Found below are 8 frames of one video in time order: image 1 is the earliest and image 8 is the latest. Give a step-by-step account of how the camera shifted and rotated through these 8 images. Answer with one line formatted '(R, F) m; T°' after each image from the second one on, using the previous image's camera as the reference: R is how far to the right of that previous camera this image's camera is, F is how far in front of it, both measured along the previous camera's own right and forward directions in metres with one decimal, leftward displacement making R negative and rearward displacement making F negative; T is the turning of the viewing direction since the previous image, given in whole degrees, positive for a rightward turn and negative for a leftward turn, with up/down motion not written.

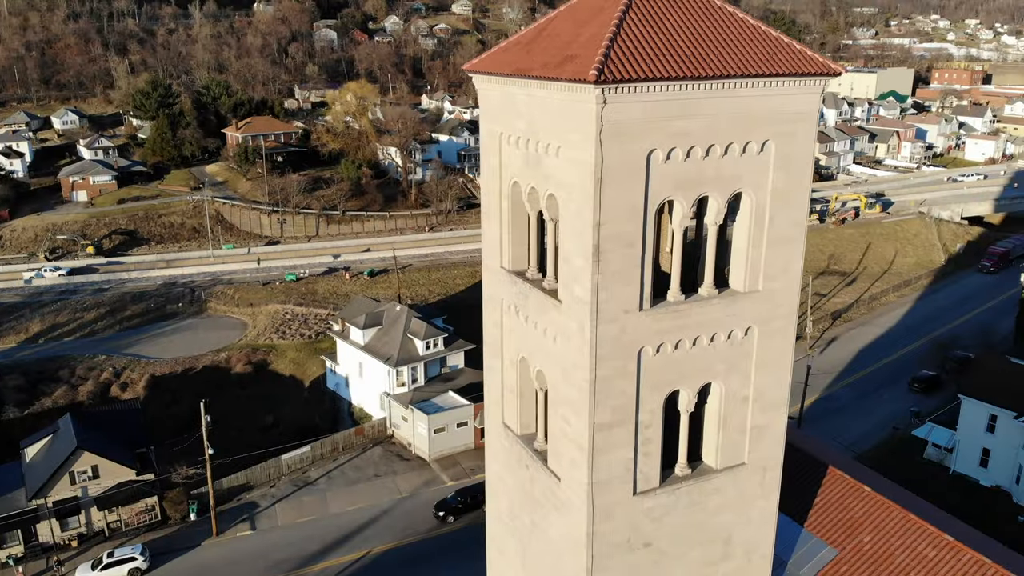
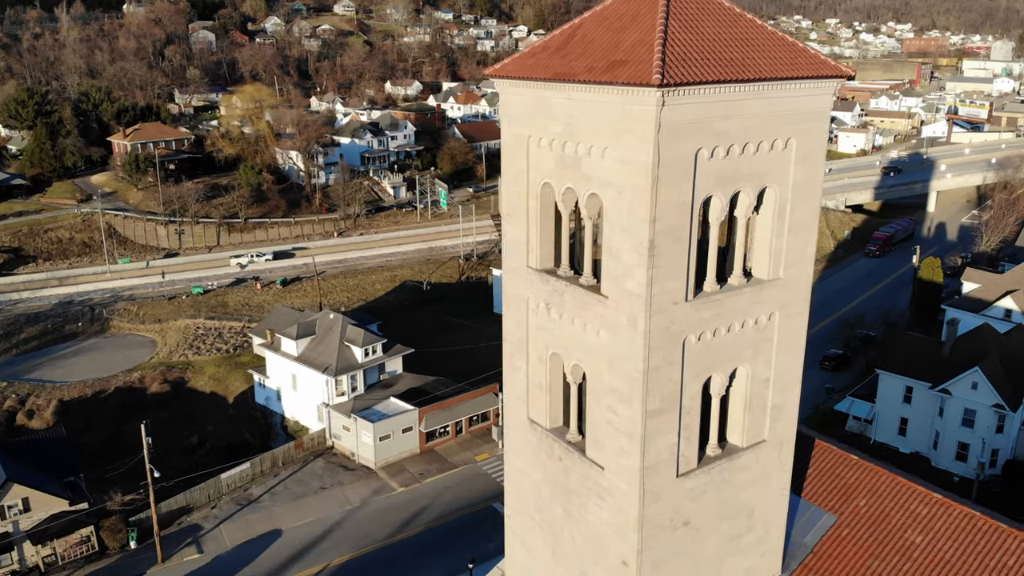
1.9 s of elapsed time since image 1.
(-1.7, -0.1) m; +8°
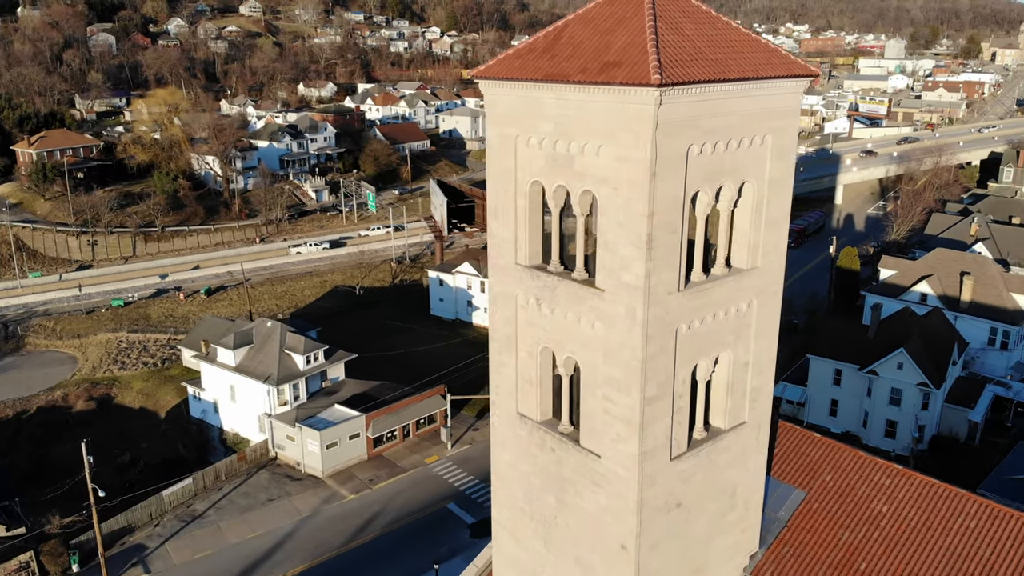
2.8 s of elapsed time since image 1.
(-0.9, -0.2) m; +6°
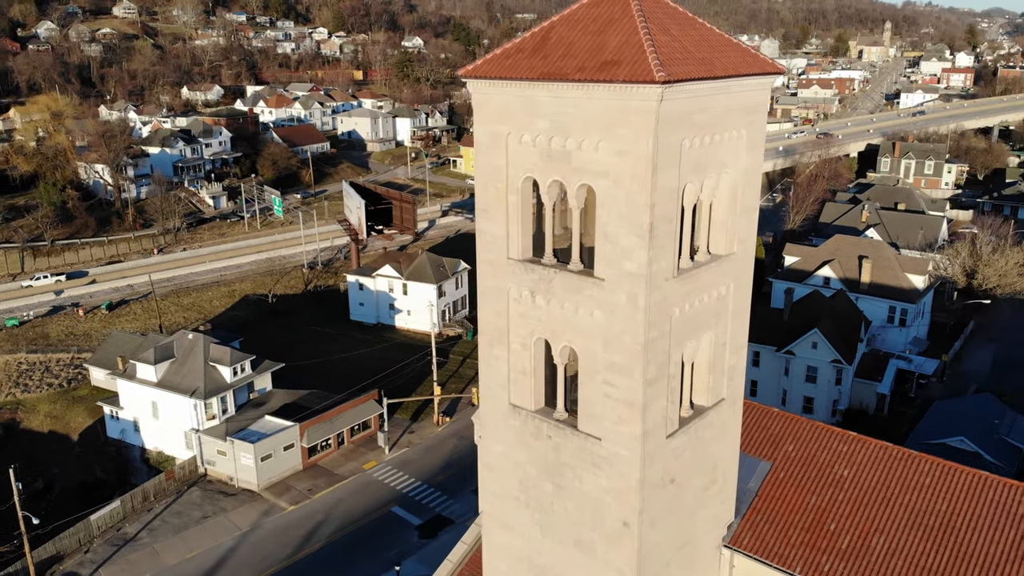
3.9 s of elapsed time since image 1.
(-1.2, -0.2) m; +7°
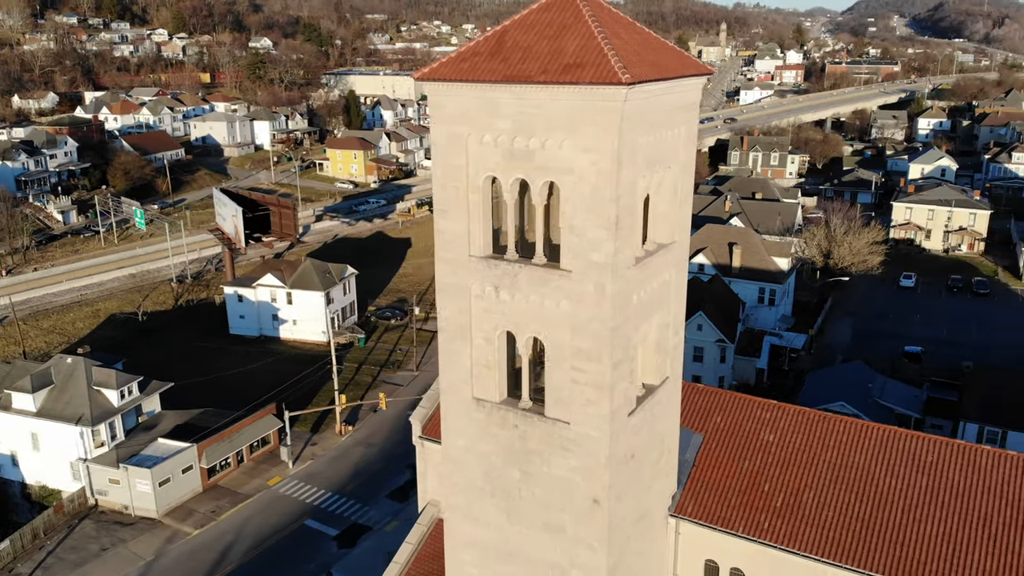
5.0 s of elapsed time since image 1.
(-1.3, -0.3) m; +9°
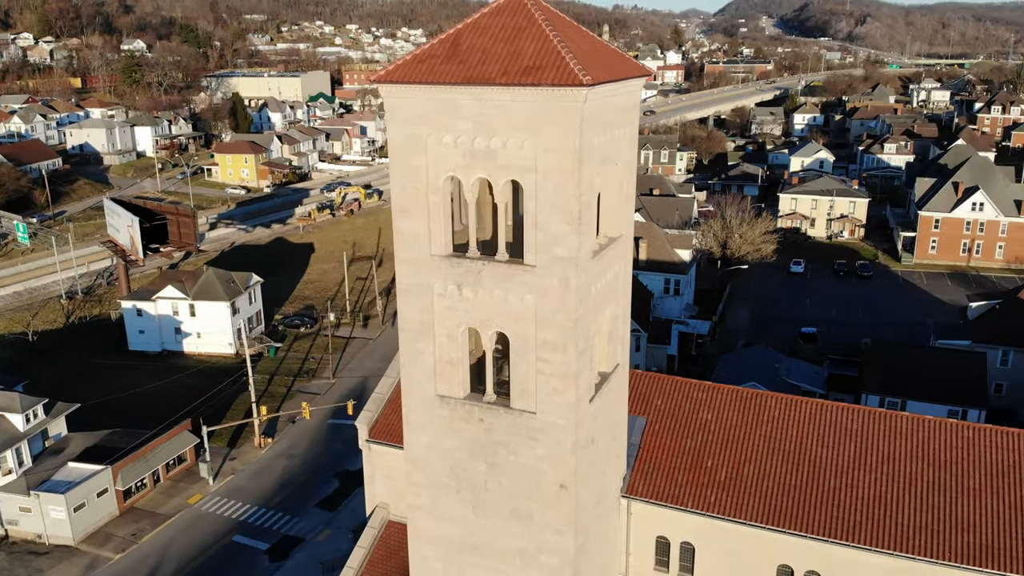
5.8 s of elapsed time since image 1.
(-0.9, -0.2) m; +7°
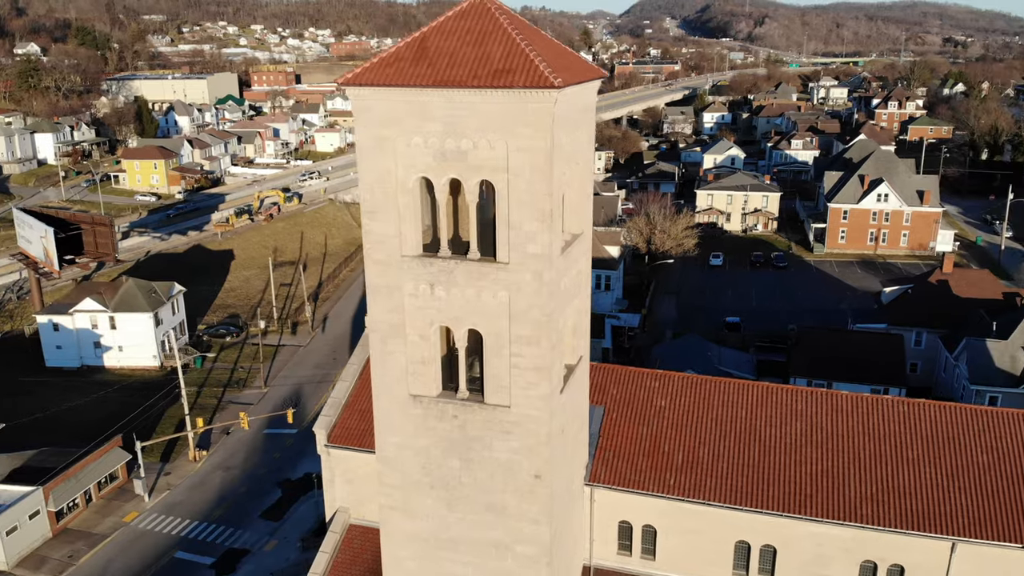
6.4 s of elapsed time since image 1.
(-0.7, -0.2) m; +5°
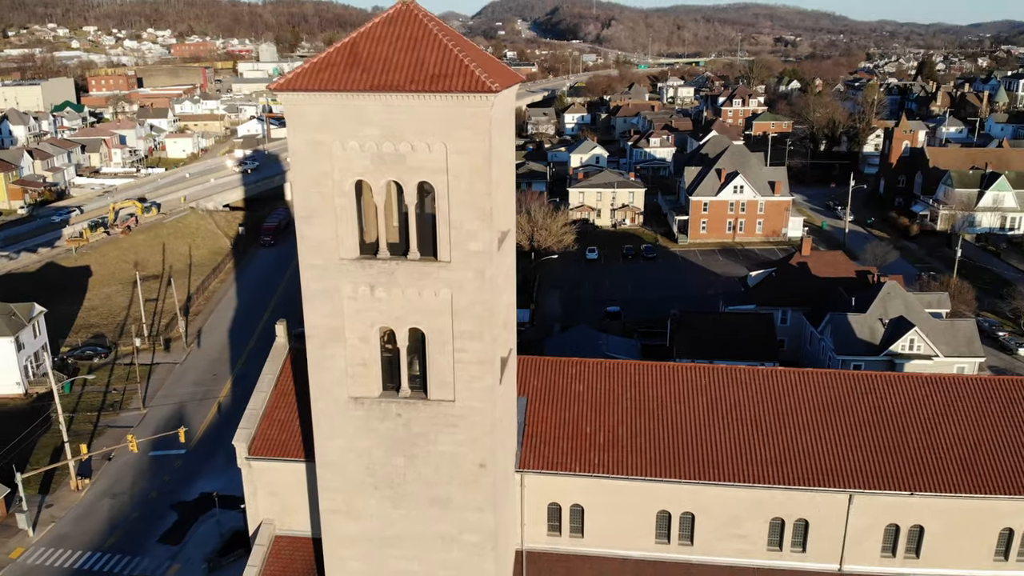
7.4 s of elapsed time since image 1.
(-0.9, -0.4) m; +9°
